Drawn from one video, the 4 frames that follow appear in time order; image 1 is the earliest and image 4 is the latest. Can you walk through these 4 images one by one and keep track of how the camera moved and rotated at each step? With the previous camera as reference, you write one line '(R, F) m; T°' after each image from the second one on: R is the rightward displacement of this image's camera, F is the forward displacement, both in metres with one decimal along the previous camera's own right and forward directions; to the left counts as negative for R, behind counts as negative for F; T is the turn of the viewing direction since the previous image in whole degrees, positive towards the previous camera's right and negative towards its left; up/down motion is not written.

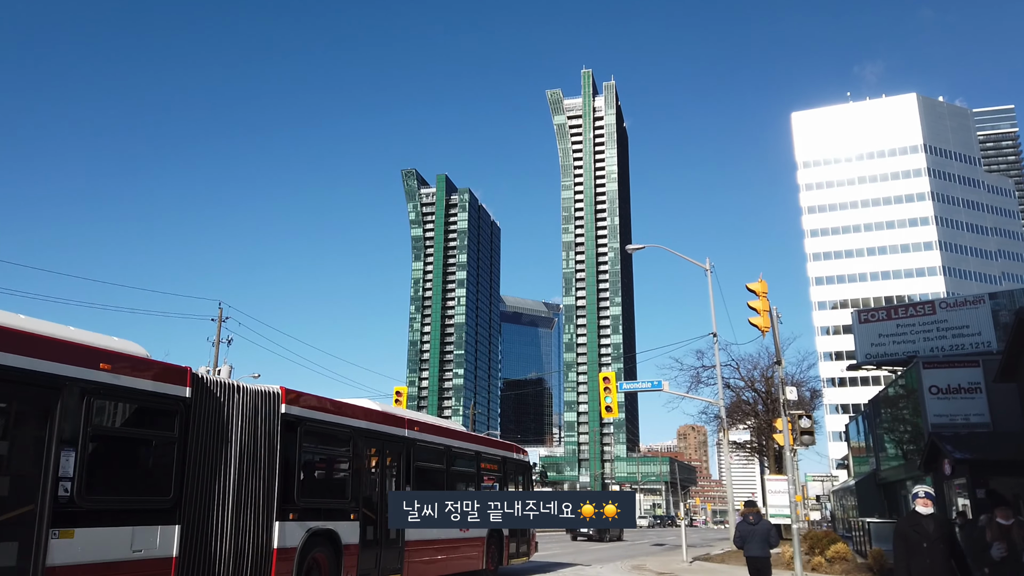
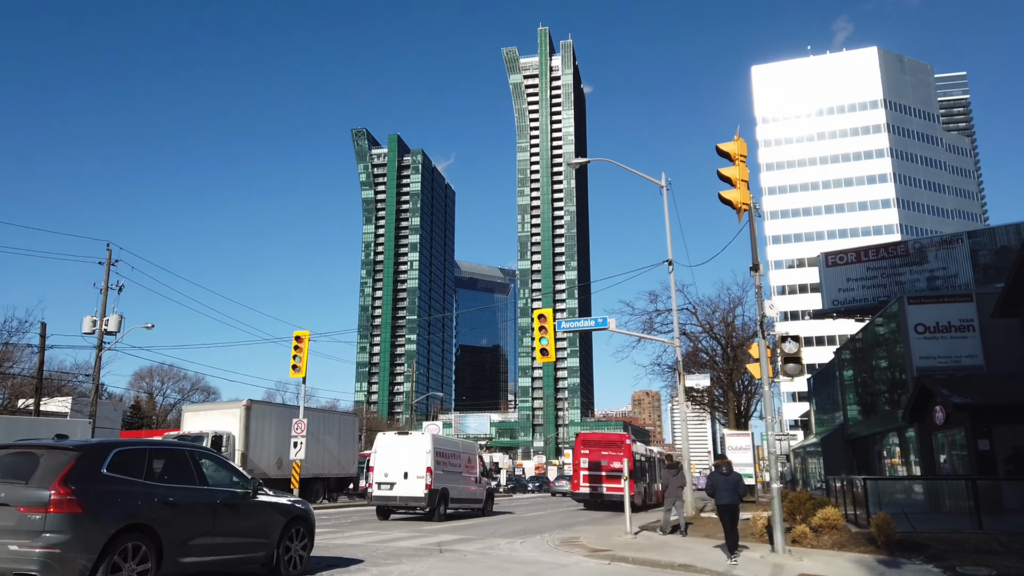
(+1.3, +4.9) m; +3°
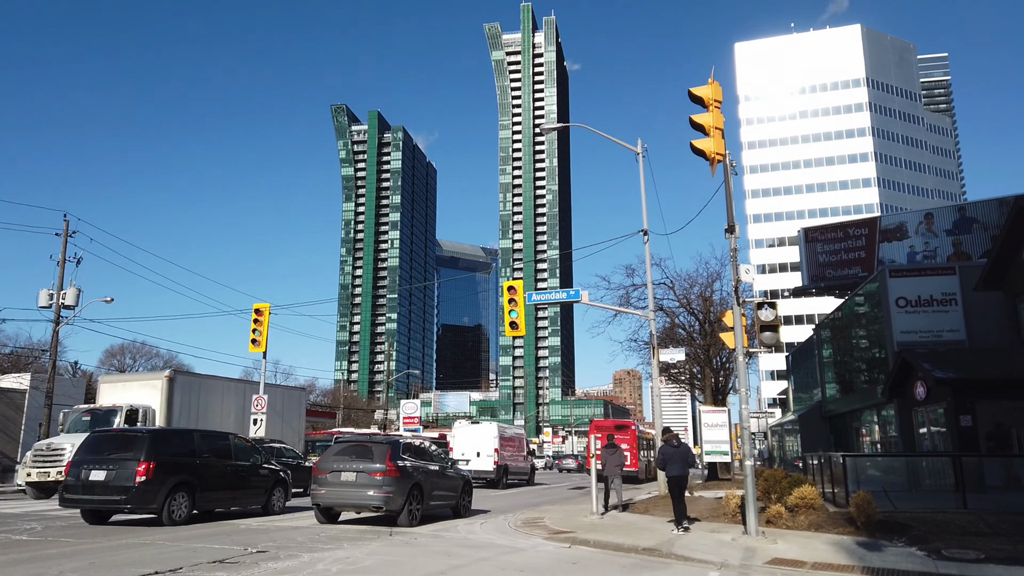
(+0.4, +1.0) m; +1°
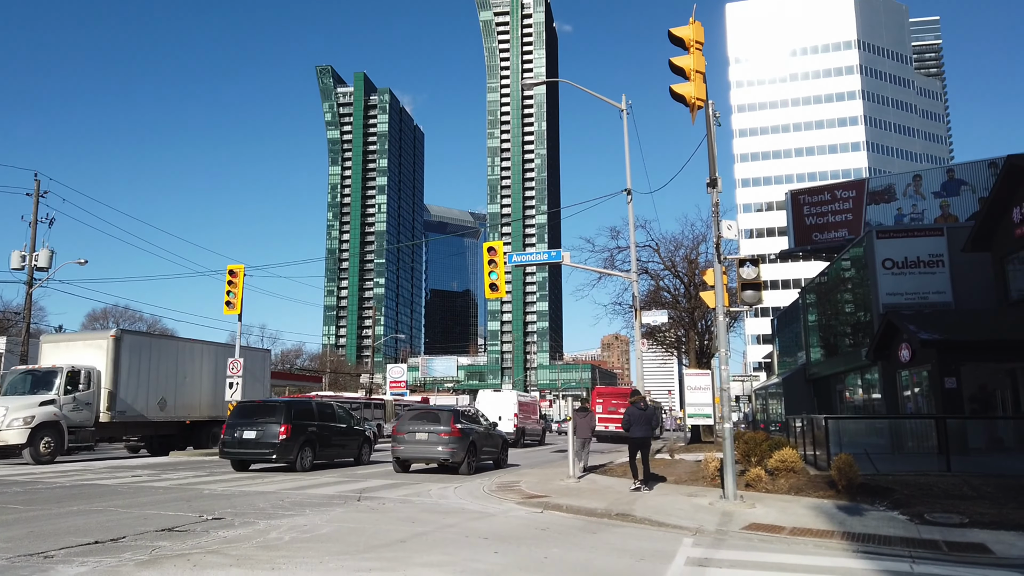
(+0.3, +0.5) m; +1°
